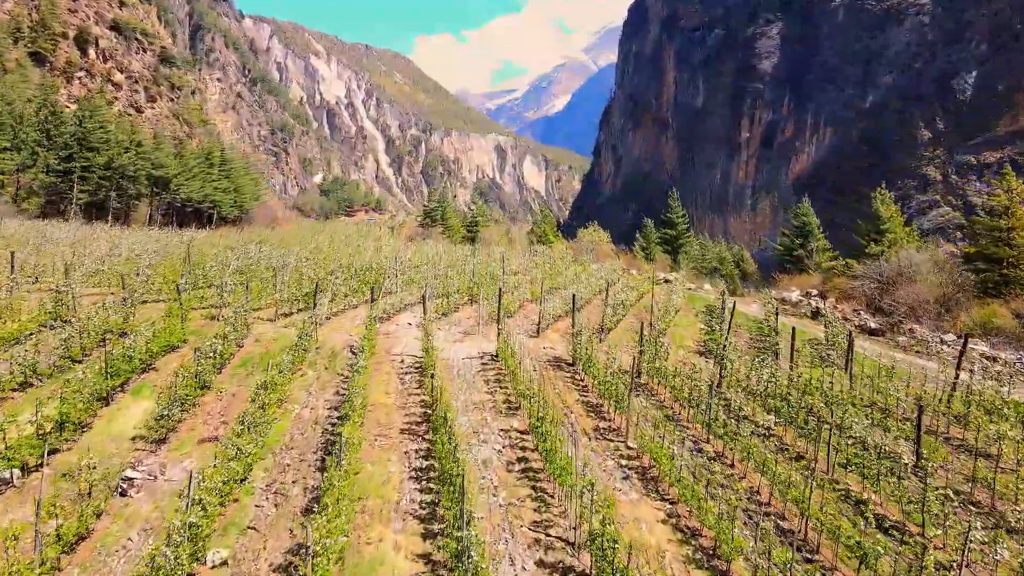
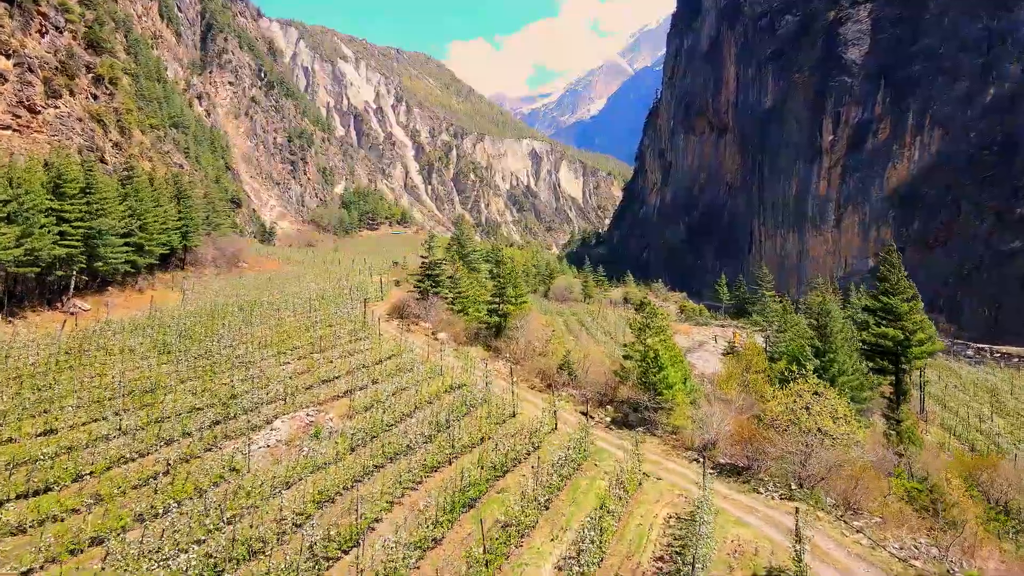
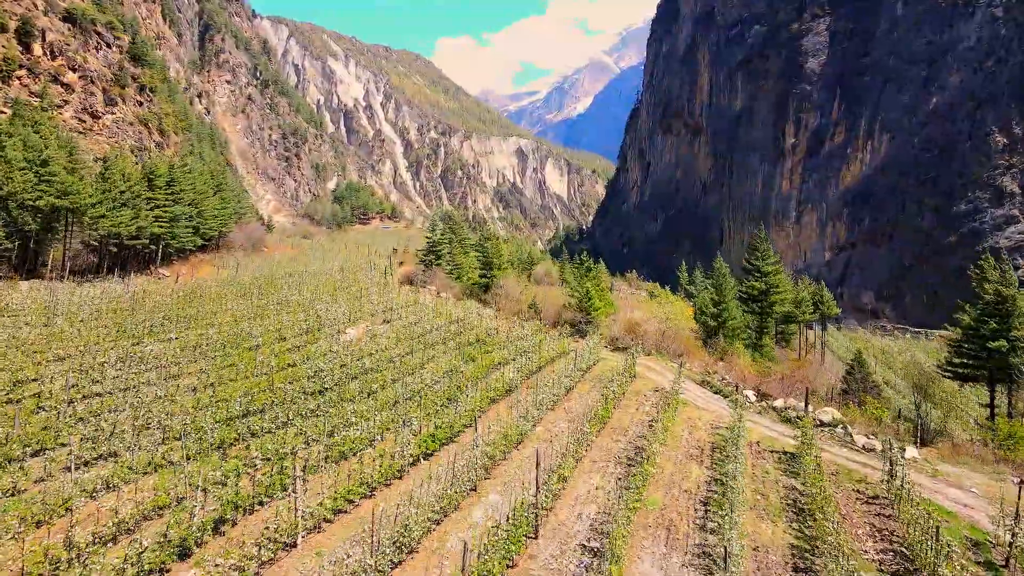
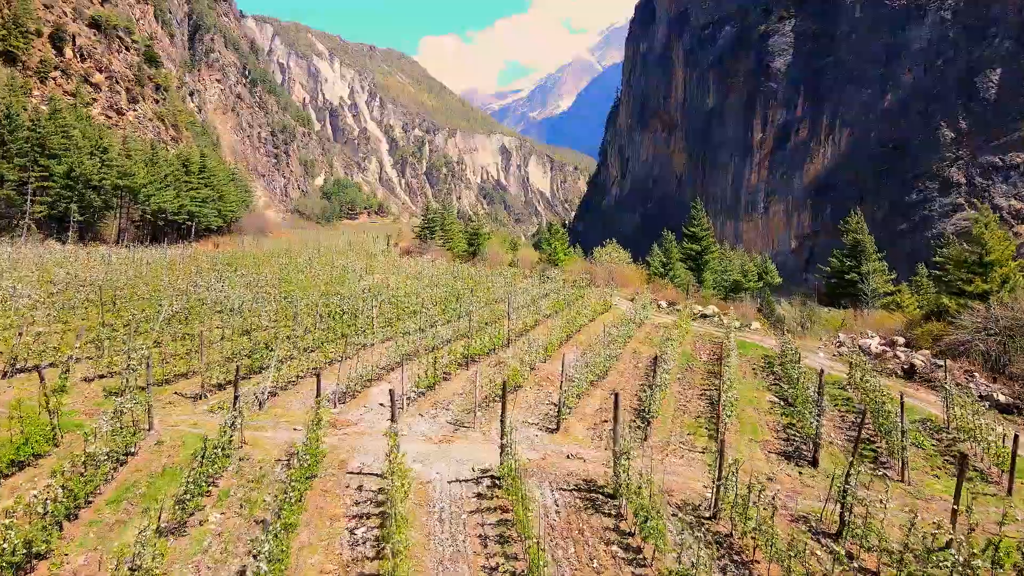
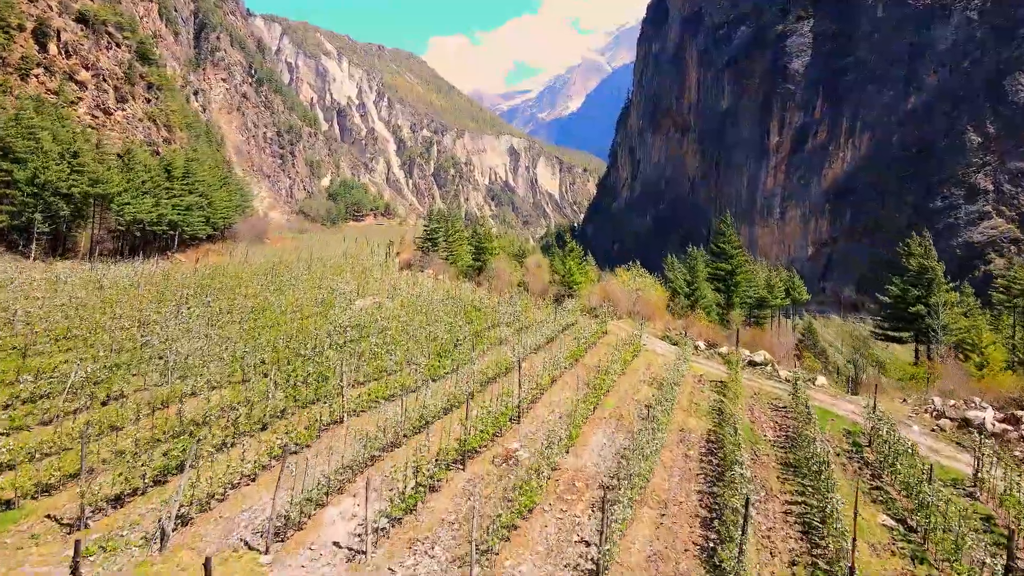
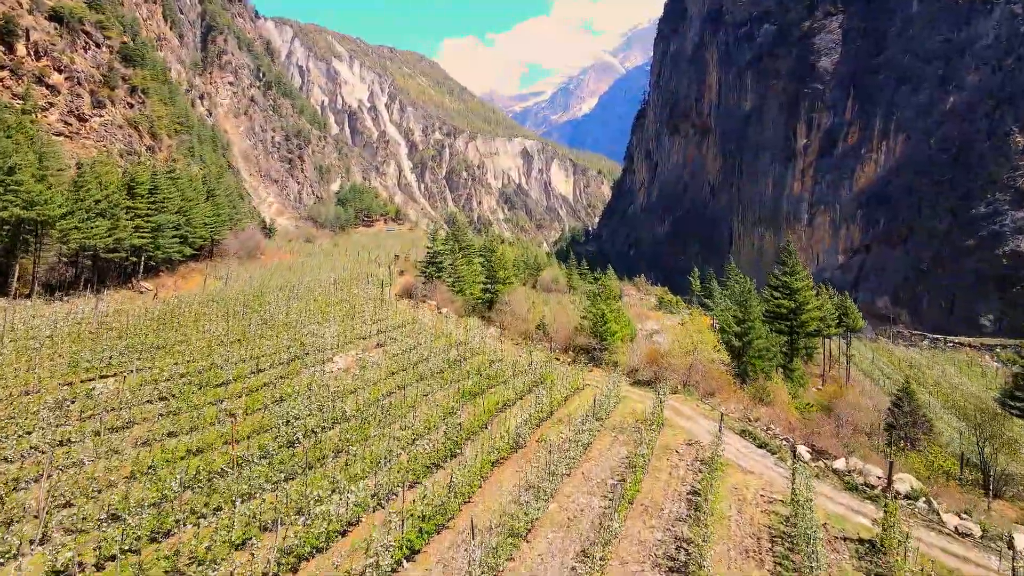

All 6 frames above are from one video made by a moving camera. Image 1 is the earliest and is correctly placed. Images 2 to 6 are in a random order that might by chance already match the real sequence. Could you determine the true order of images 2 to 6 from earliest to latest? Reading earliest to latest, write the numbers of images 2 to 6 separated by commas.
4, 5, 3, 6, 2
